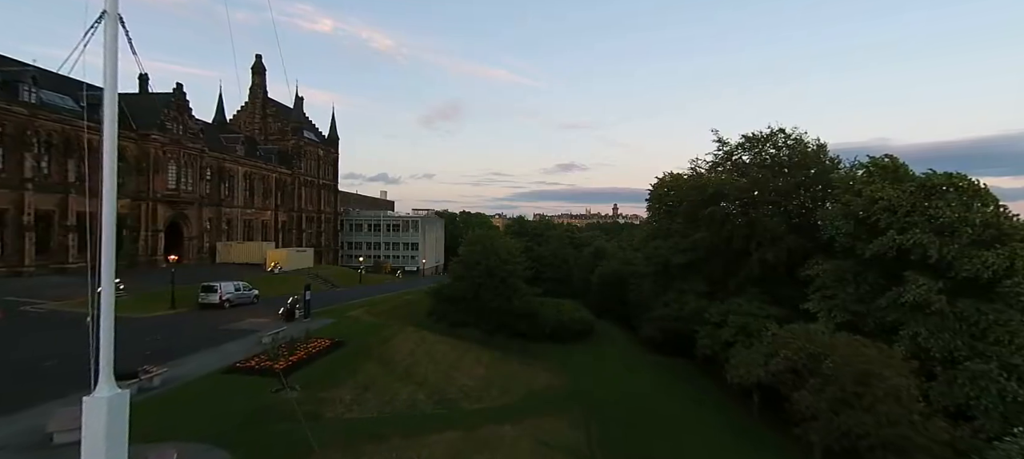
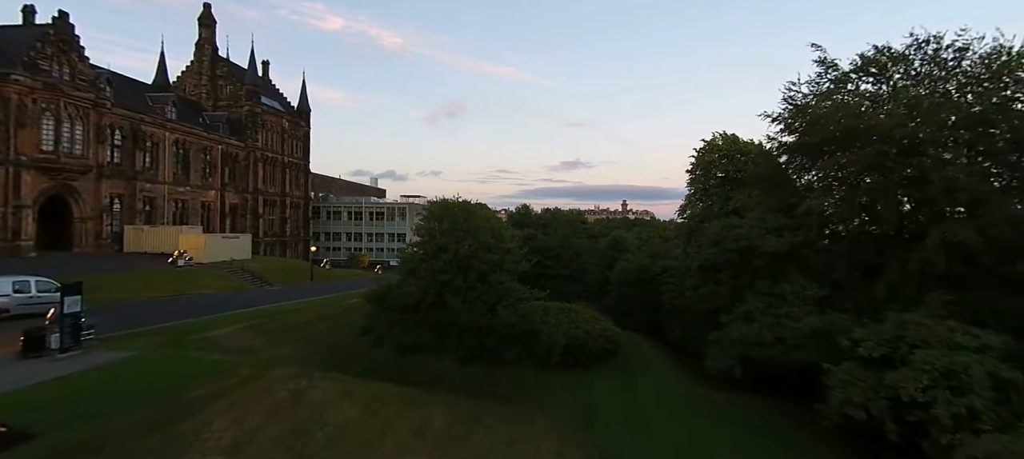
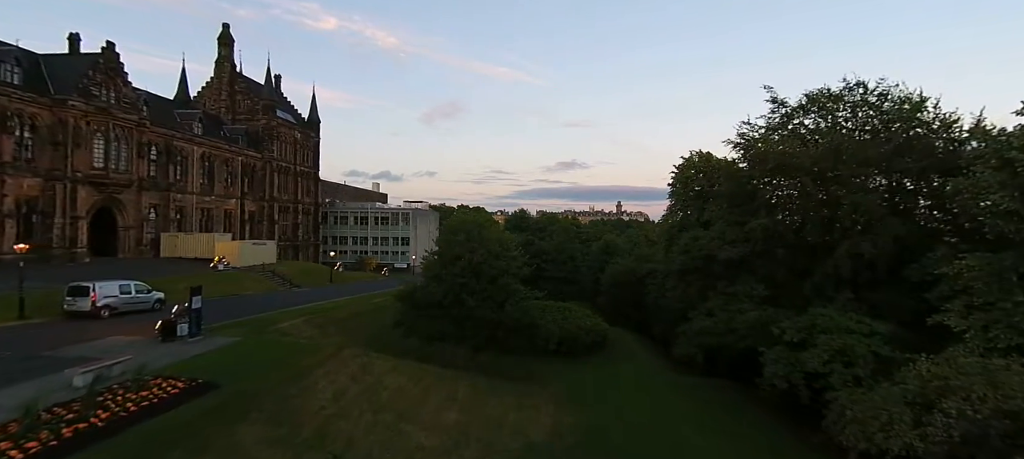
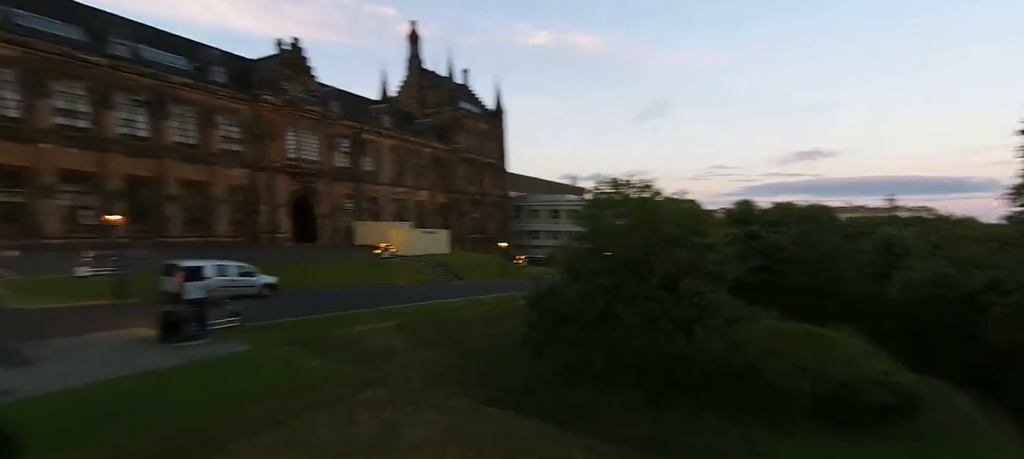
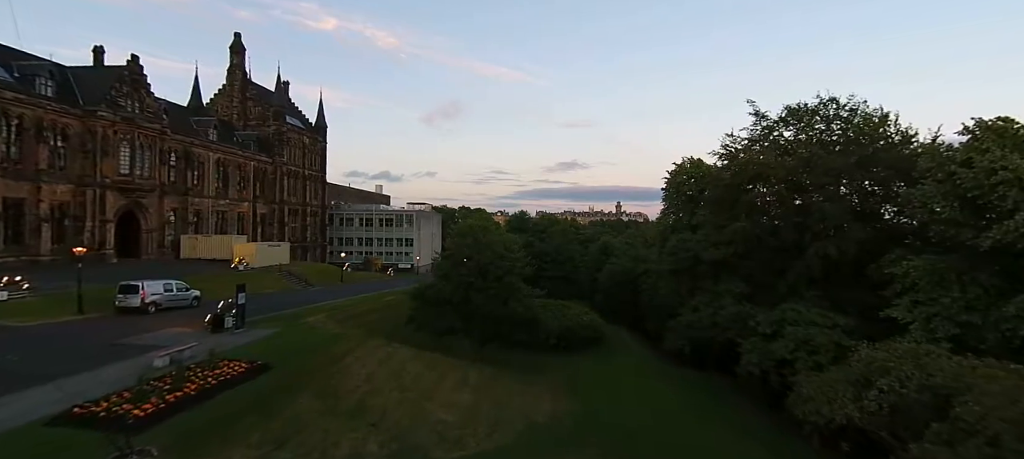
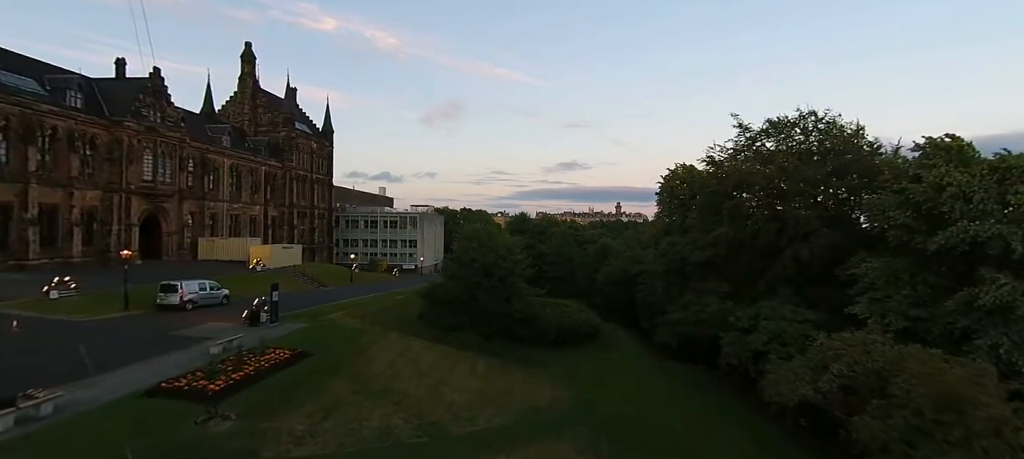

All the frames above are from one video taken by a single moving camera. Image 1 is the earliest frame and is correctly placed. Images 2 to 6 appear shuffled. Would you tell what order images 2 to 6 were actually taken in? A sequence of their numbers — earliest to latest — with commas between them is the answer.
6, 5, 3, 2, 4
